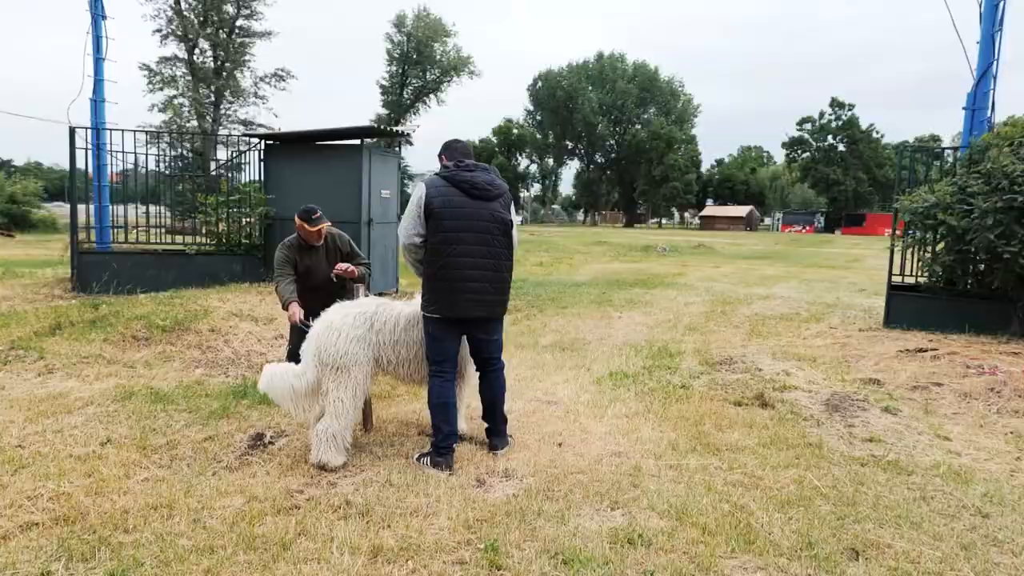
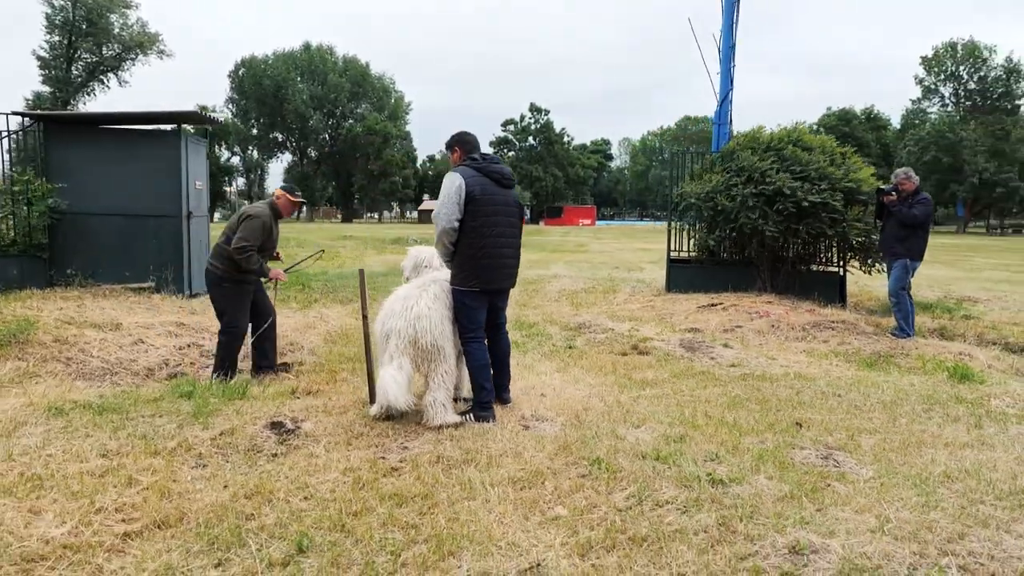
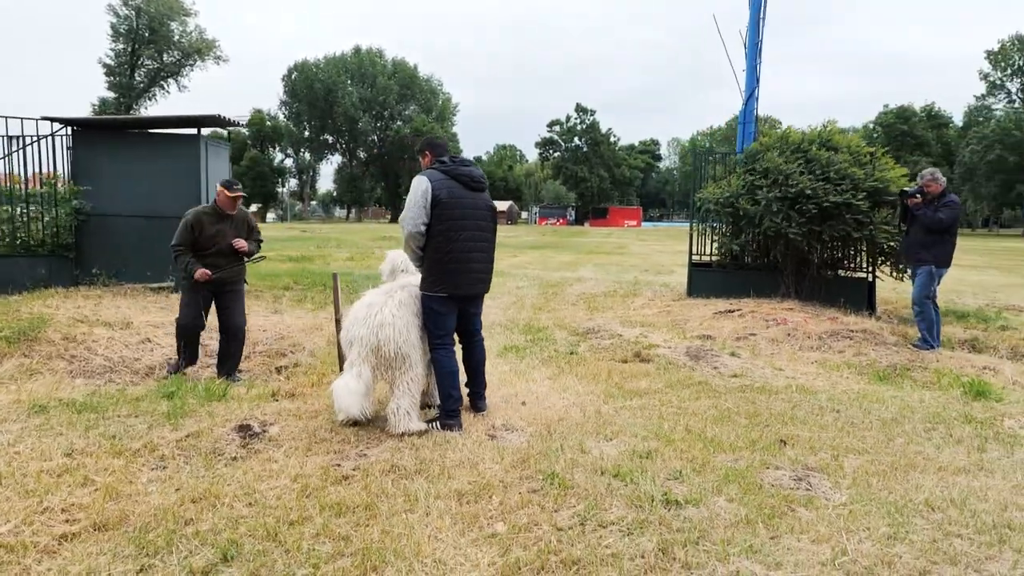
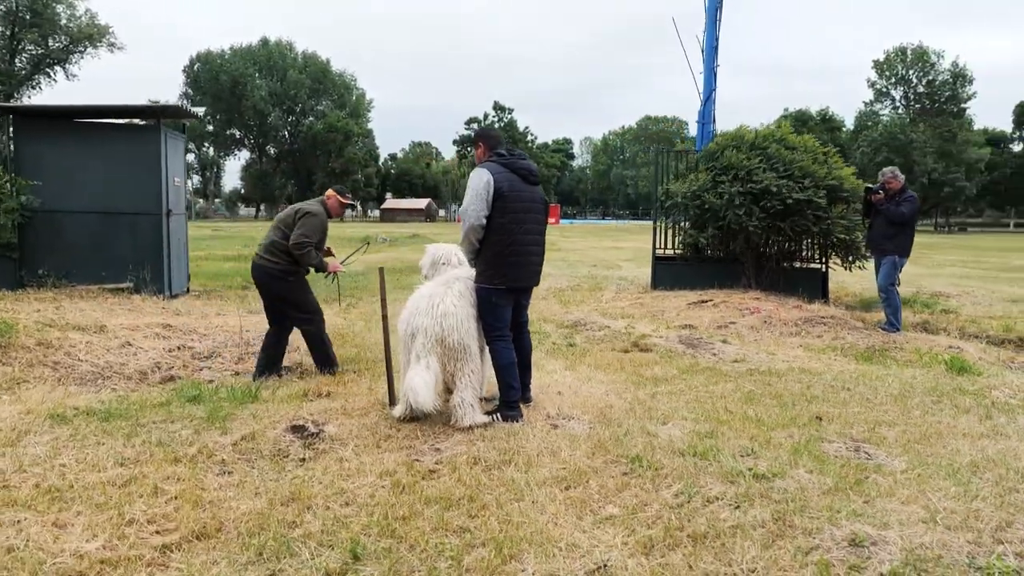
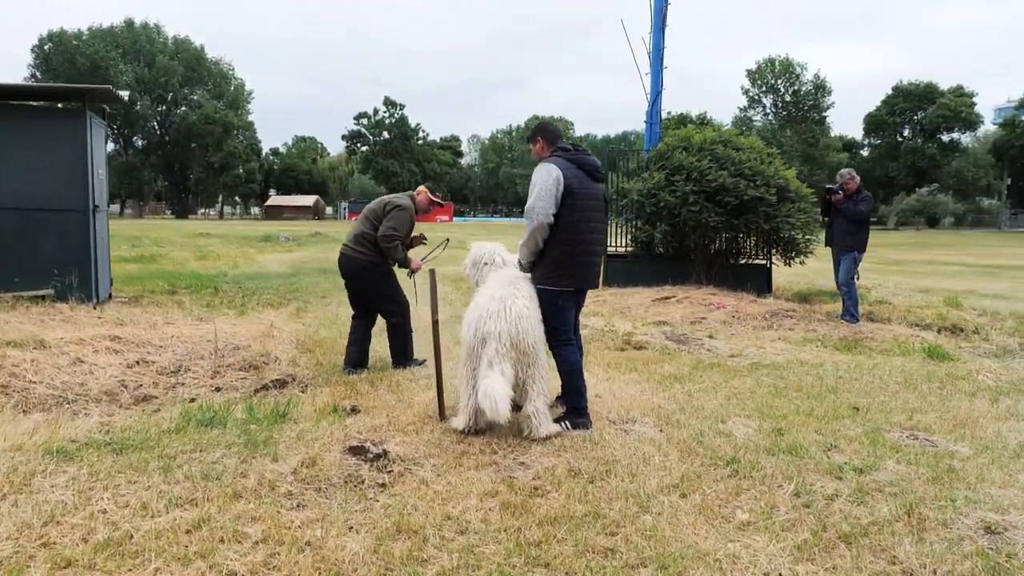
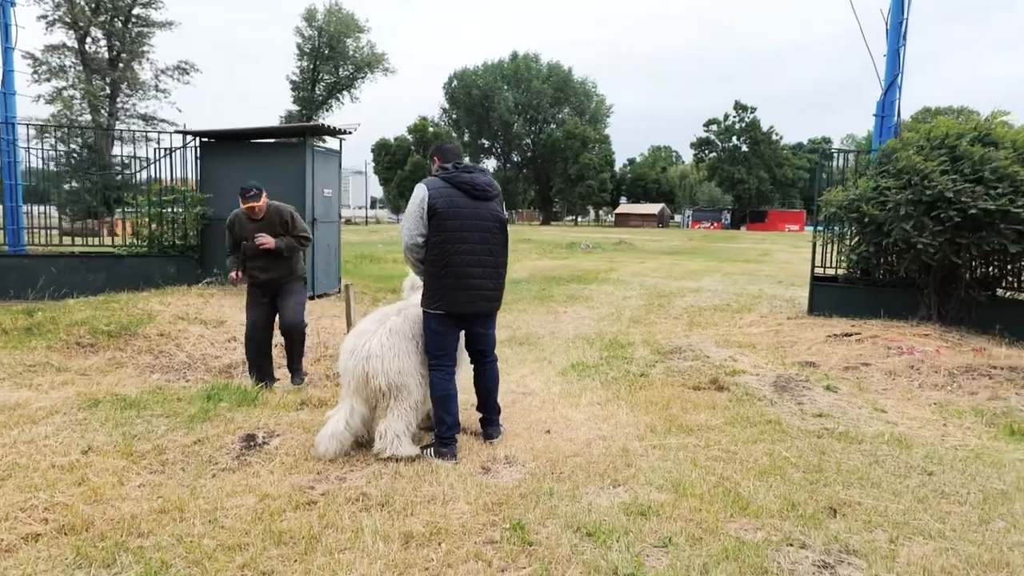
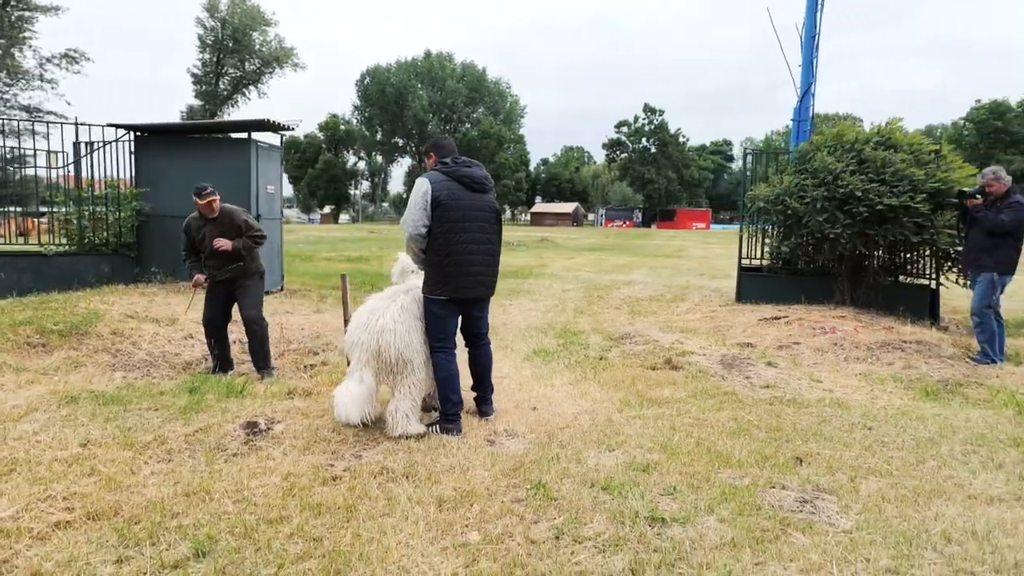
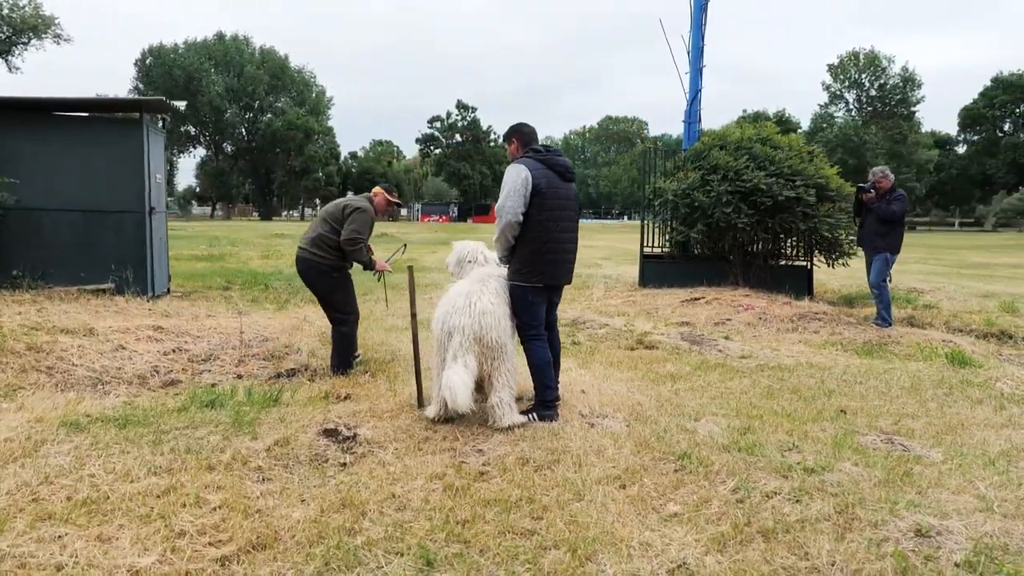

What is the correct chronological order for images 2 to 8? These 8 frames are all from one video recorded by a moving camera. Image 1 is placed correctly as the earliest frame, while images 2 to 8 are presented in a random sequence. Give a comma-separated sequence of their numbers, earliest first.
6, 7, 3, 2, 4, 8, 5
